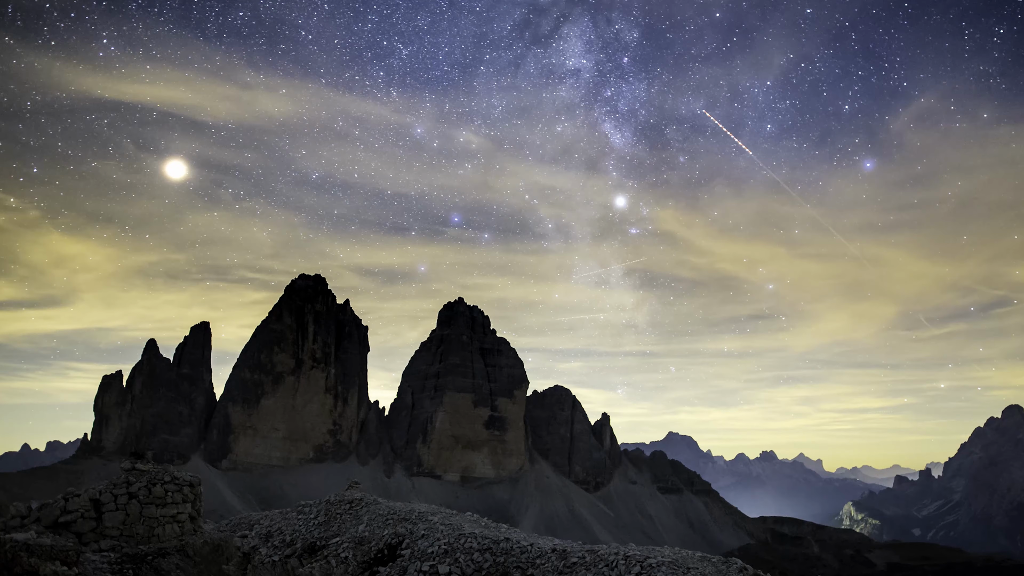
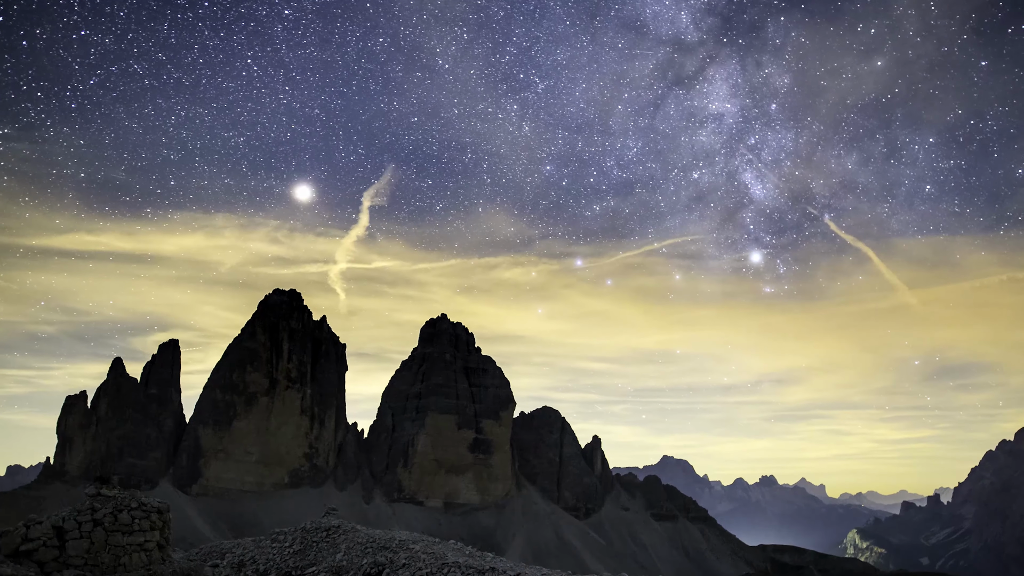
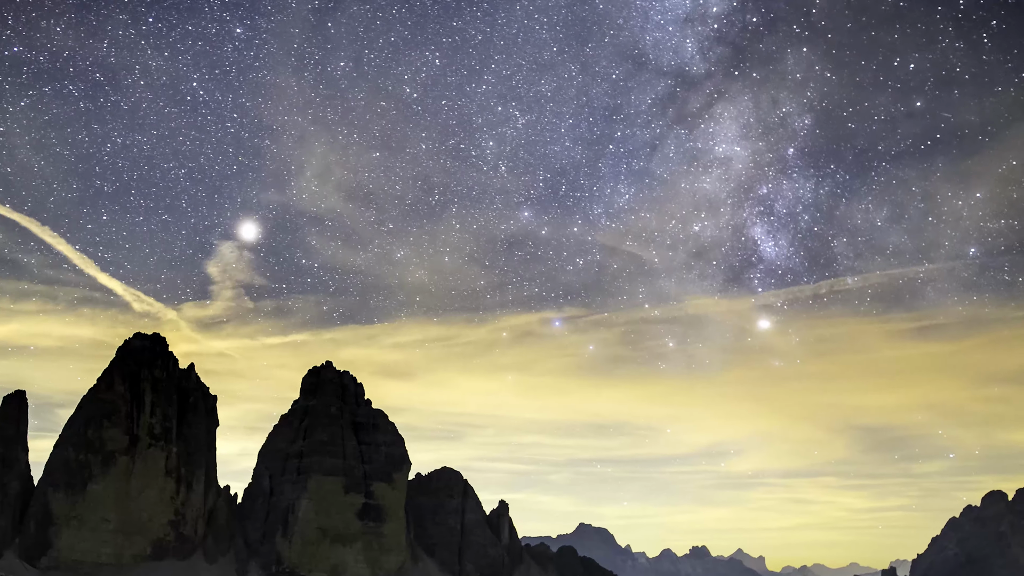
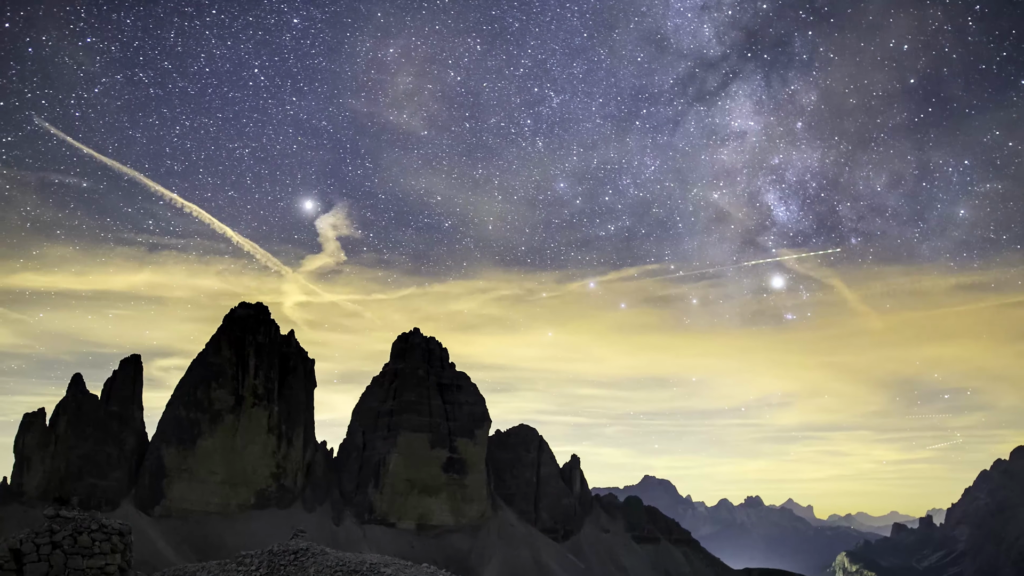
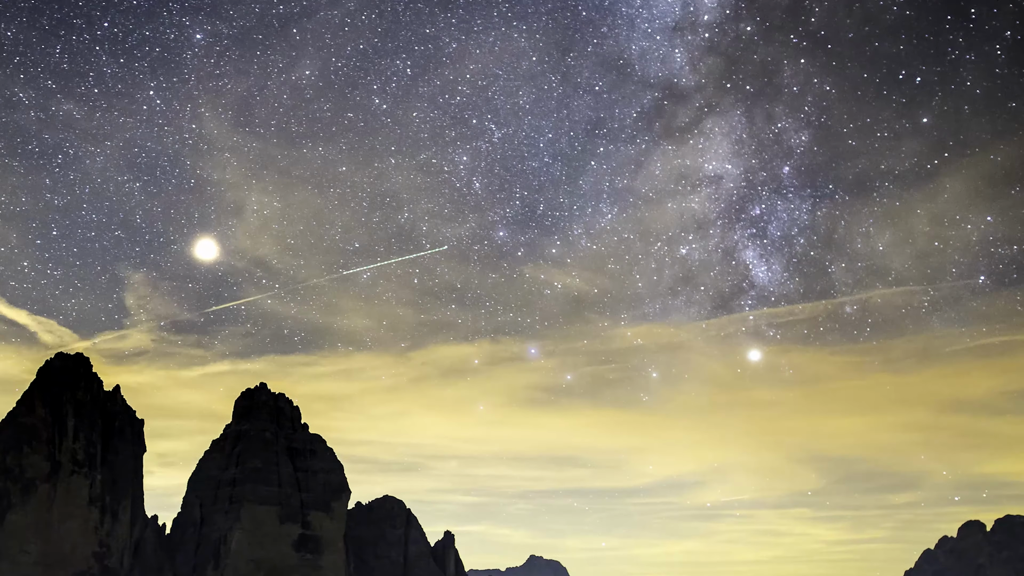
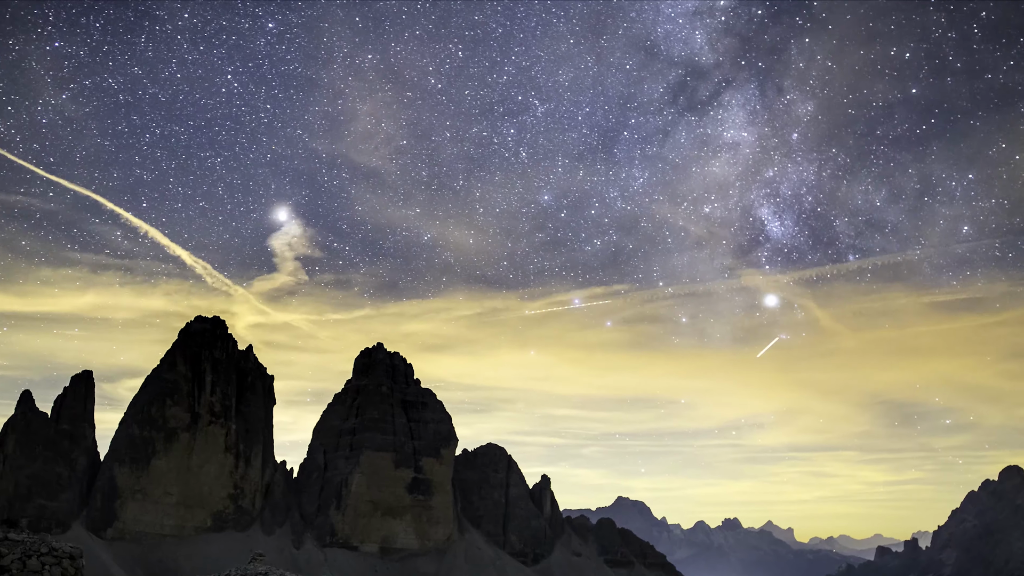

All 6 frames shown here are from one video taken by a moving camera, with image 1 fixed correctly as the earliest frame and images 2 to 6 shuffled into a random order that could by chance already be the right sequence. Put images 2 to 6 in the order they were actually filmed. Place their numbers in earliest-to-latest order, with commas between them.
2, 4, 6, 3, 5
